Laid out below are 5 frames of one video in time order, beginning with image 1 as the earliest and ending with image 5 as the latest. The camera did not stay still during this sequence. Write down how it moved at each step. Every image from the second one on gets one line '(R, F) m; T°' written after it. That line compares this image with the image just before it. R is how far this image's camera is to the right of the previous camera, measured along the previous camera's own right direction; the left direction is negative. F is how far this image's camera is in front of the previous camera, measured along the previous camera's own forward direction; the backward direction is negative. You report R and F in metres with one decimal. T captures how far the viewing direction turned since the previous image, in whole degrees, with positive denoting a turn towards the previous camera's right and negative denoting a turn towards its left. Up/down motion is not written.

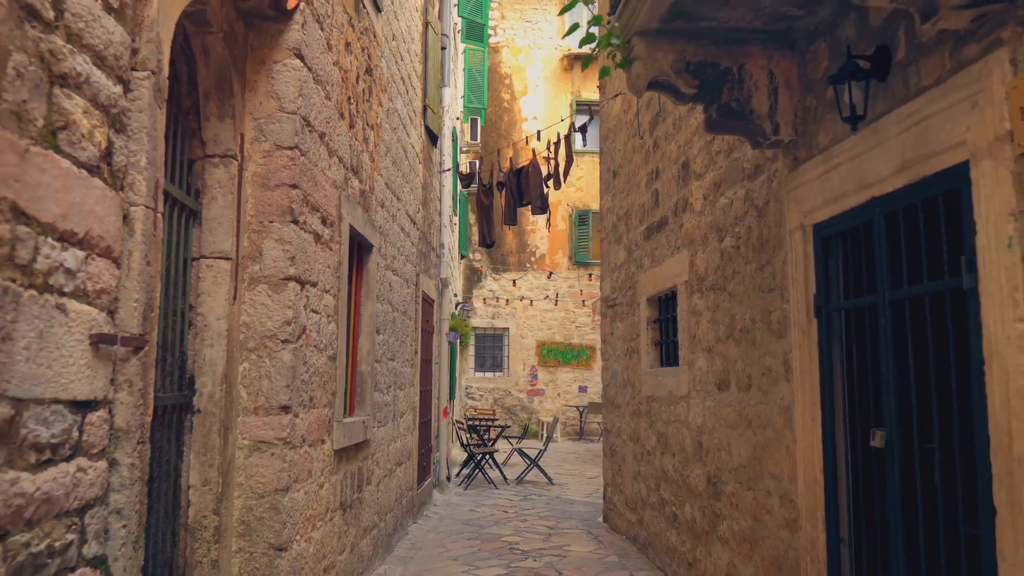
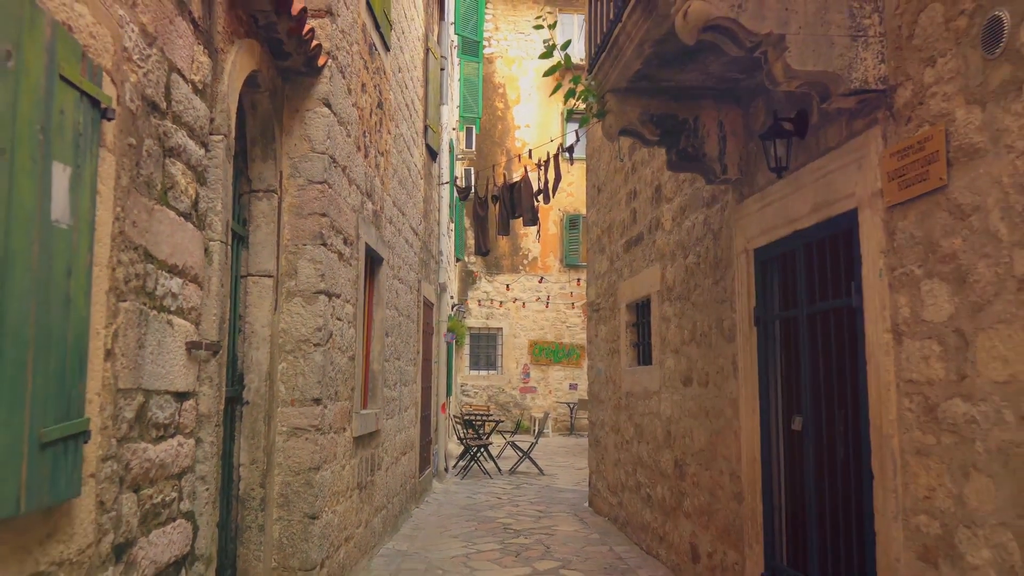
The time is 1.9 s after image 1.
(0.0, -0.7) m; 0°
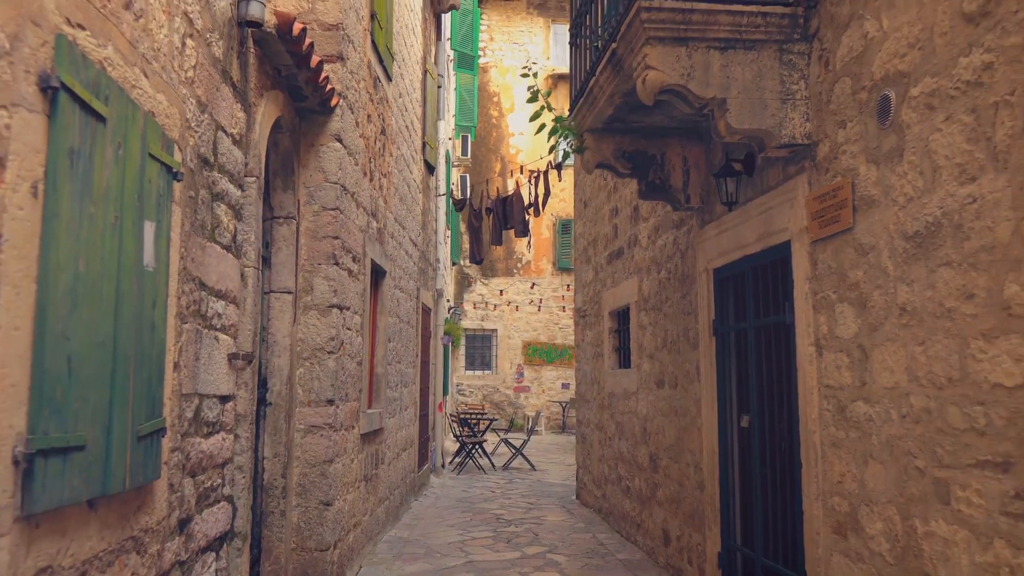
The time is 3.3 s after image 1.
(0.0, -0.6) m; 0°
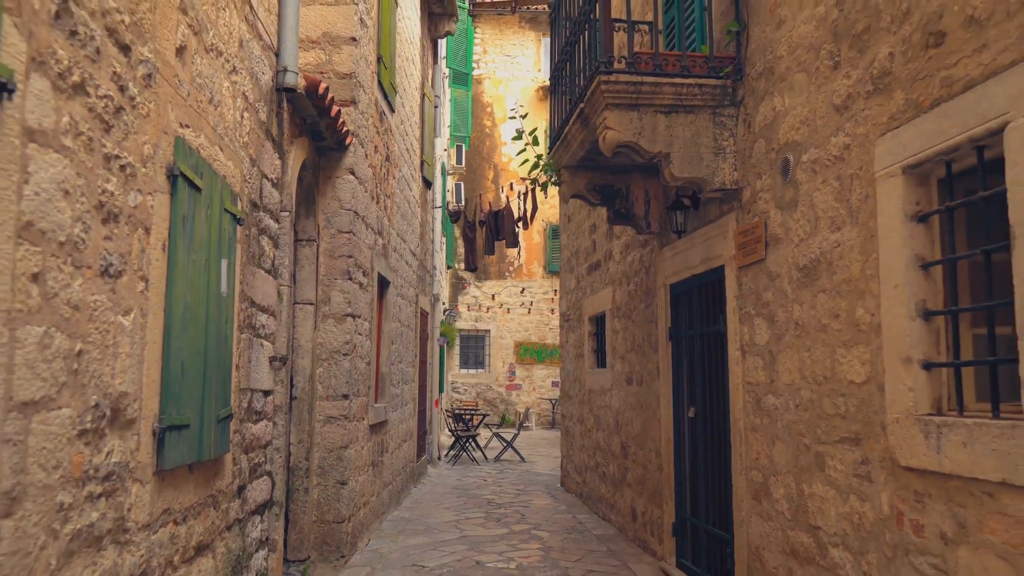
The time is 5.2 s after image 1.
(0.0, -0.8) m; 0°
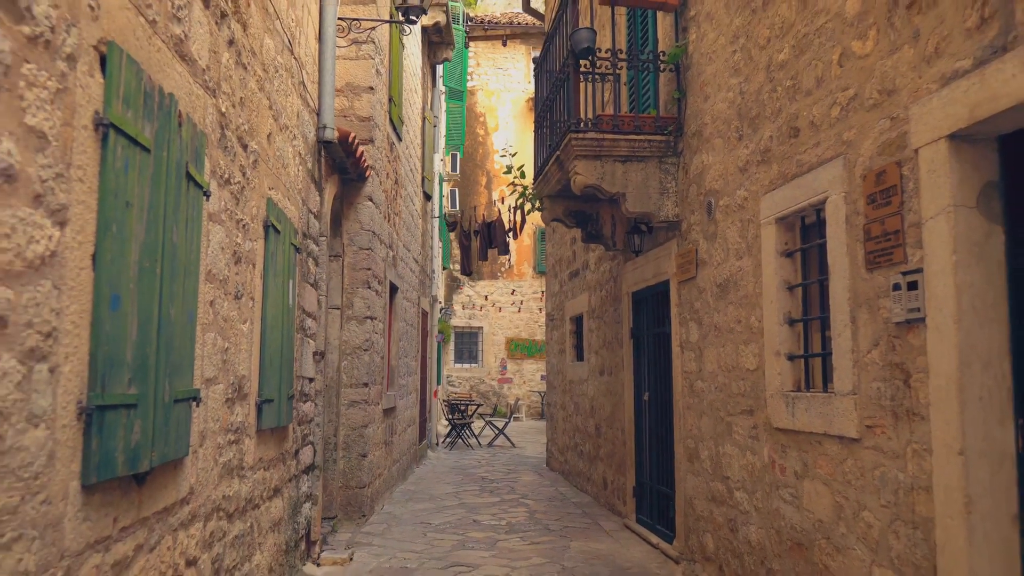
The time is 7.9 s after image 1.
(0.0, -1.2) m; +1°
